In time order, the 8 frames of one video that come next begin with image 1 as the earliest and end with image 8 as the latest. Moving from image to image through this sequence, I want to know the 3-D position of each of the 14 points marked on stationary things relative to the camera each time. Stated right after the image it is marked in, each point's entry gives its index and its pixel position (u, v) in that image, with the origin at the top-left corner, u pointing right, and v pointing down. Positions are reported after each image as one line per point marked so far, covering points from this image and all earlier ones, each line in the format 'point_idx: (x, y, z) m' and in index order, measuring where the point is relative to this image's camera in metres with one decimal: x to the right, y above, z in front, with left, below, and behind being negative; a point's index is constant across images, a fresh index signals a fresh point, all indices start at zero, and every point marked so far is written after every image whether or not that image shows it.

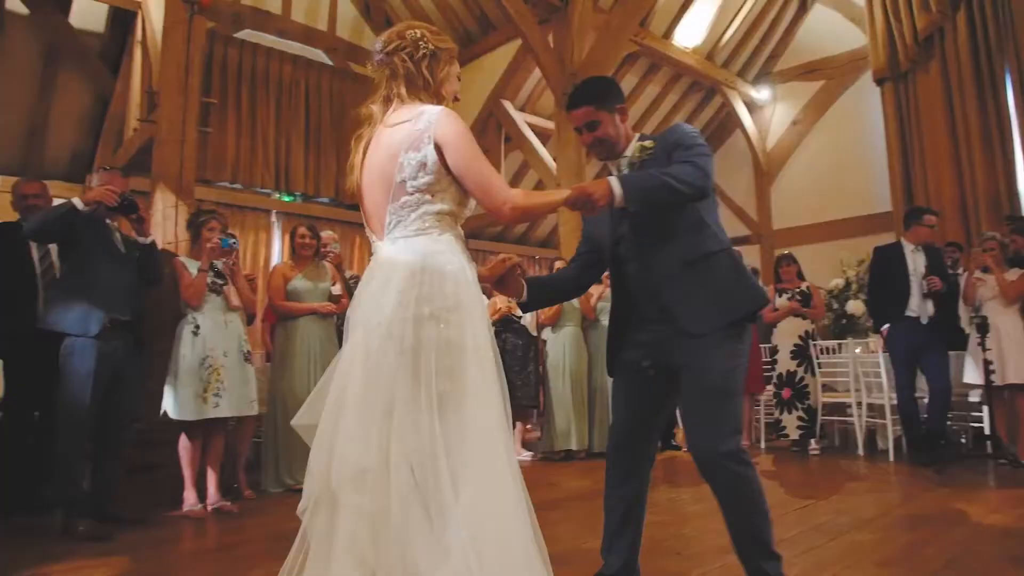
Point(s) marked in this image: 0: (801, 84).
0: (+3.2, +2.3, +8.3) m
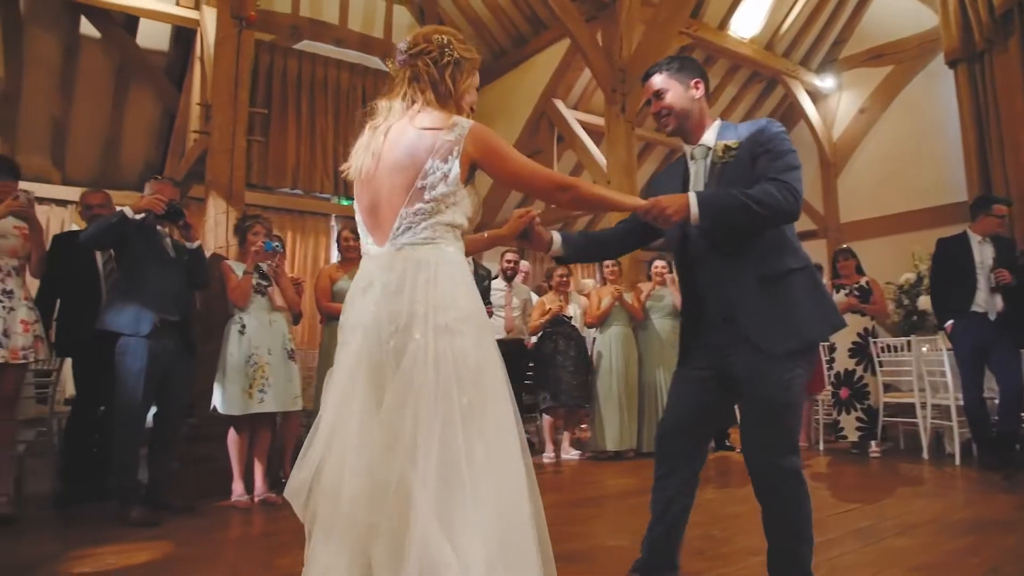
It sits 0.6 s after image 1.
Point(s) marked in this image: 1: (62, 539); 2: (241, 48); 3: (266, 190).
0: (+3.9, +2.4, +8.0) m
1: (-1.8, -1.0, +2.9) m
2: (-1.5, +1.3, +4.1) m
3: (-2.5, +1.0, +7.3) m
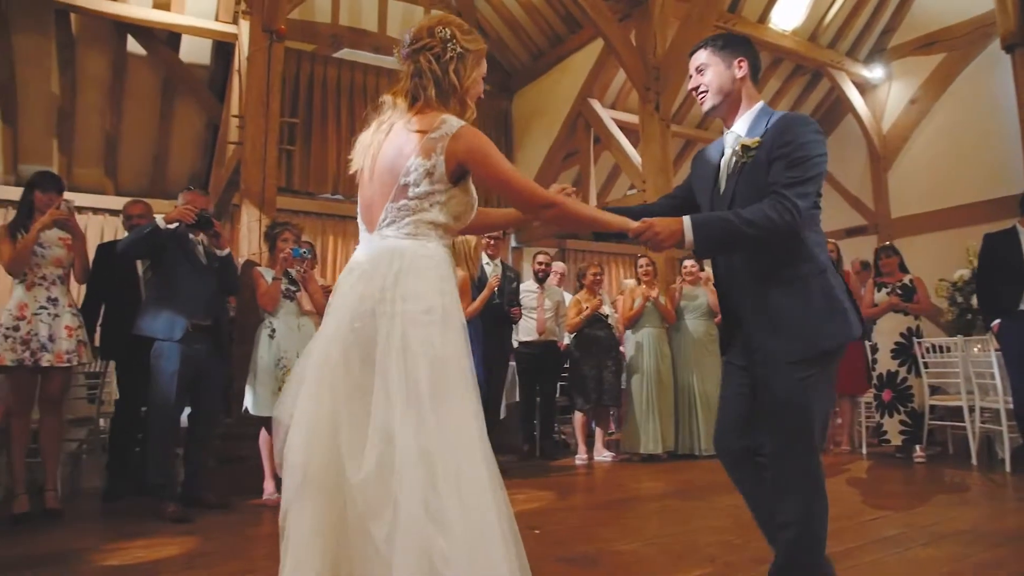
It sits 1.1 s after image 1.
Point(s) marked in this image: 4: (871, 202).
0: (+4.3, +2.4, +7.6) m
1: (-1.7, -1.0, +3.1) m
2: (-1.4, +1.3, +4.2) m
3: (-2.1, +1.0, +7.6) m
4: (+4.0, +1.0, +8.1) m
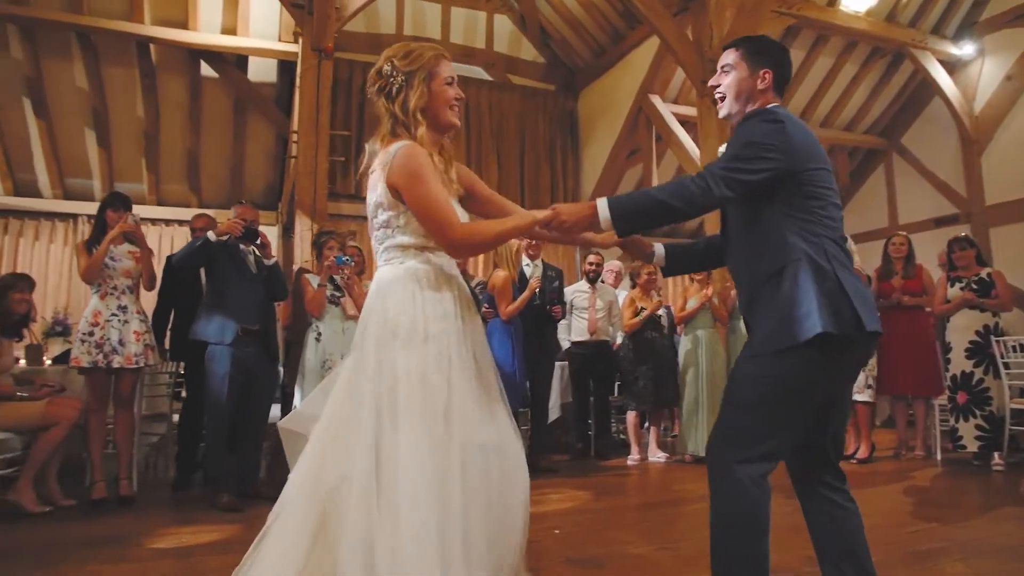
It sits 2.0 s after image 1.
0: (+4.9, +2.5, +7.0) m
1: (-1.6, -1.1, +3.4) m
2: (-1.2, +1.3, +4.4) m
3: (-1.4, +0.9, +7.9) m
4: (+4.7, +1.0, +7.5) m
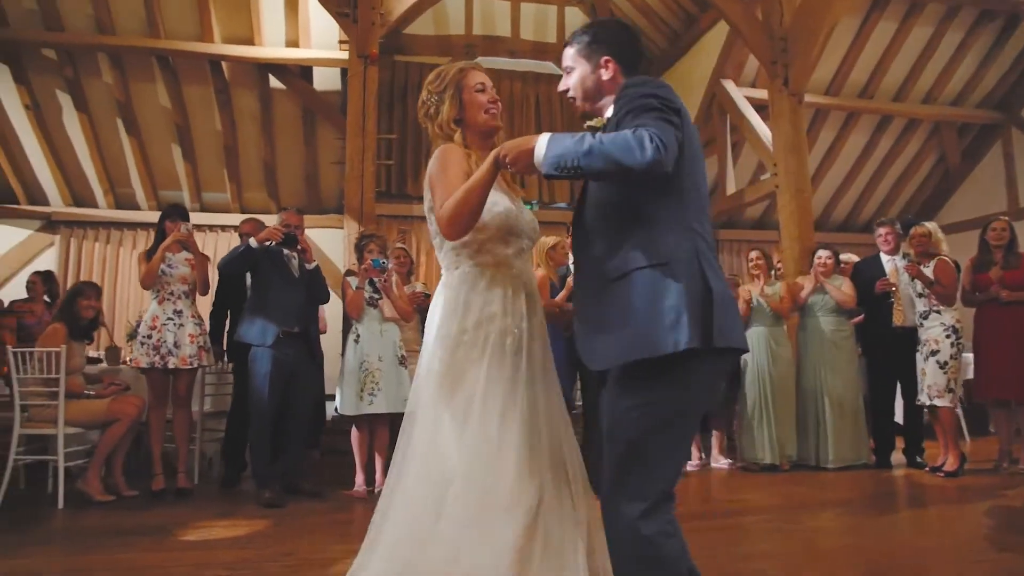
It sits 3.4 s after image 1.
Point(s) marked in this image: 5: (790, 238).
0: (+5.5, +2.6, +6.0) m
1: (-1.5, -1.1, +3.6) m
2: (-0.9, +1.3, +4.5) m
3: (-0.5, +1.0, +7.9) m
4: (+5.4, +1.1, +6.5) m
5: (+1.9, +0.3, +5.0) m
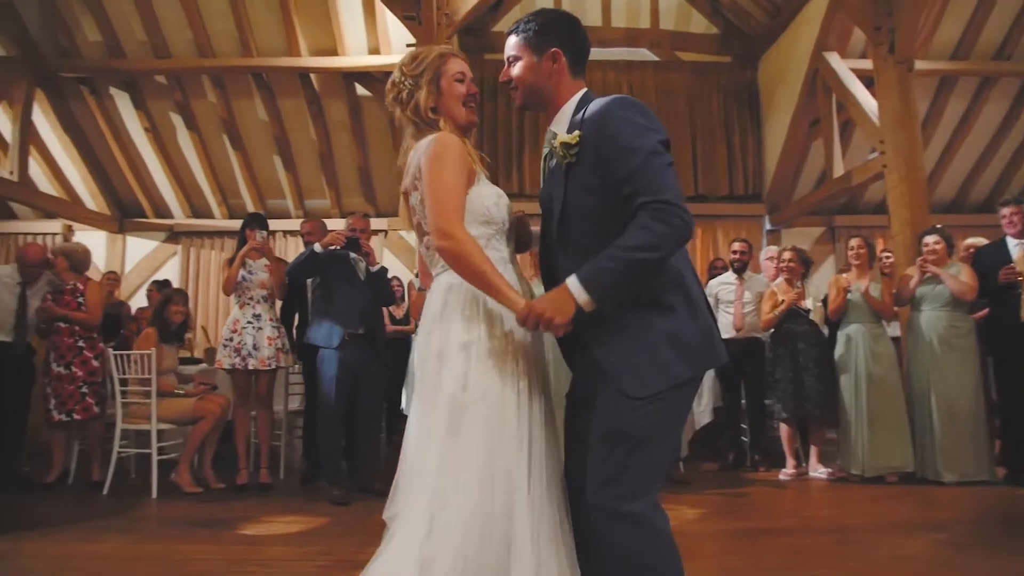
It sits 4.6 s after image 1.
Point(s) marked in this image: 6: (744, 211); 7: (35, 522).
0: (+6.1, +2.7, +4.8) m
1: (-1.2, -1.1, +3.7) m
2: (-0.5, +1.3, +4.5) m
3: (+0.6, +1.0, +7.8) m
4: (+6.1, +1.3, +5.3) m
5: (+2.4, +0.4, +4.4) m
6: (+2.1, +0.7, +6.8) m
7: (-2.2, -1.1, +3.4) m
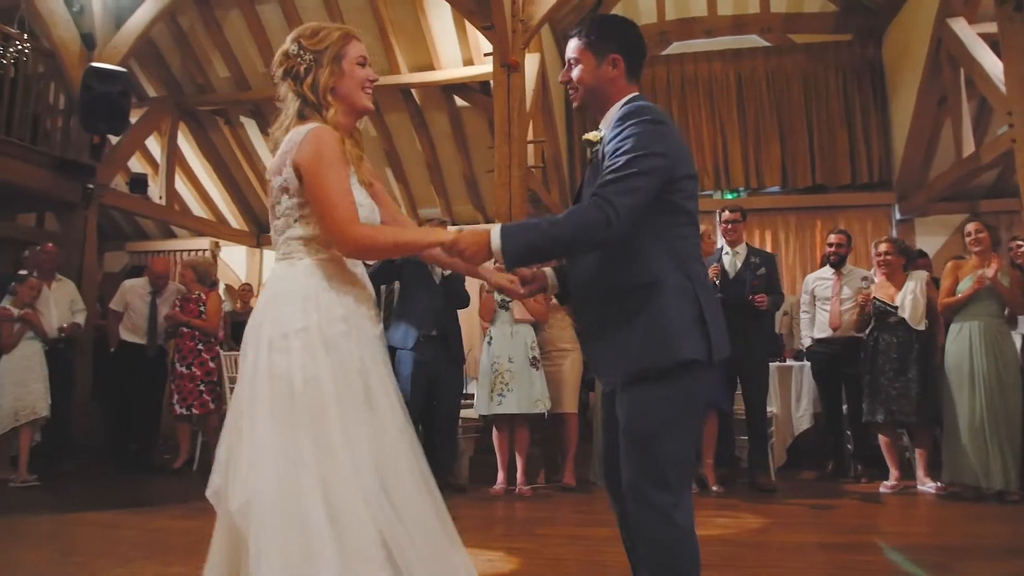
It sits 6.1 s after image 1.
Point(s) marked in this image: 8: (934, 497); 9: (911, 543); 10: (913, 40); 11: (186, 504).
0: (+6.4, +2.8, +3.4) m
1: (-0.8, -1.1, +4.0) m
2: (0.0, +1.3, +4.6) m
3: (+1.8, +1.0, +7.6) m
4: (+6.6, +1.4, +3.9) m
5: (+2.8, +0.4, +3.9) m
6: (+3.1, +0.8, +6.2) m
7: (-1.9, -1.1, +3.8) m
8: (+2.1, -1.0, +3.7) m
9: (+1.6, -1.0, +2.9) m
10: (+3.0, +1.8, +5.4) m
11: (-1.7, -1.1, +3.8) m
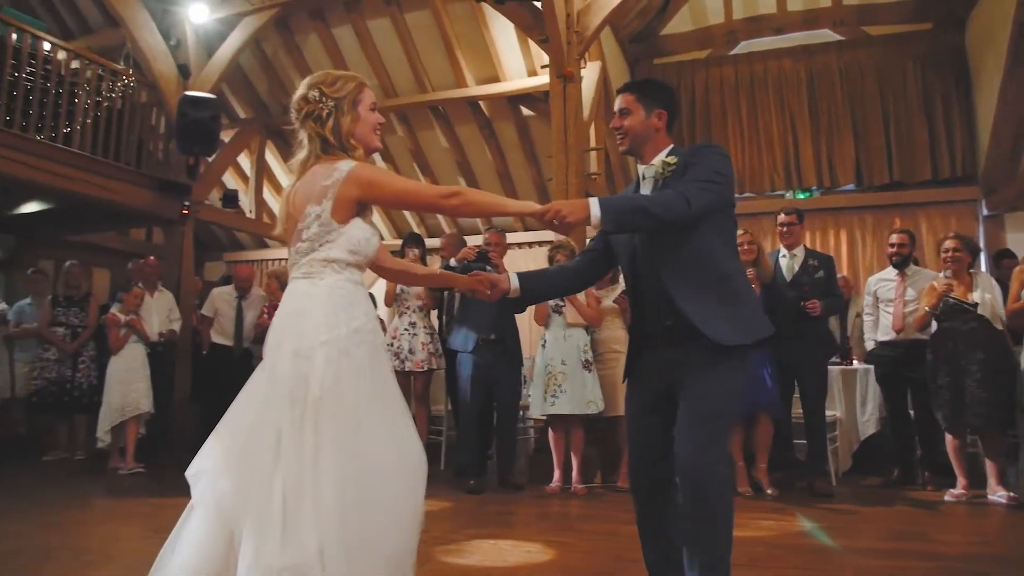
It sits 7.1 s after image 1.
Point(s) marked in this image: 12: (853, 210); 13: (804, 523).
0: (+6.6, +2.9, +2.7) m
1: (-0.5, -1.2, +4.2) m
2: (+0.4, +1.2, +4.7) m
3: (+2.5, +1.0, +7.5) m
4: (+6.8, +1.4, +3.2) m
5: (+3.0, +0.4, +3.7) m
6: (+3.6, +0.8, +6.0) m
7: (-1.6, -1.2, +4.2) m
8: (+2.4, -1.1, +3.5) m
9: (+1.7, -1.0, +2.8) m
10: (+3.5, +1.8, +5.2) m
11: (-1.4, -1.2, +4.1) m
12: (+3.0, +0.7, +6.3) m
13: (+1.3, -1.0, +3.2) m
